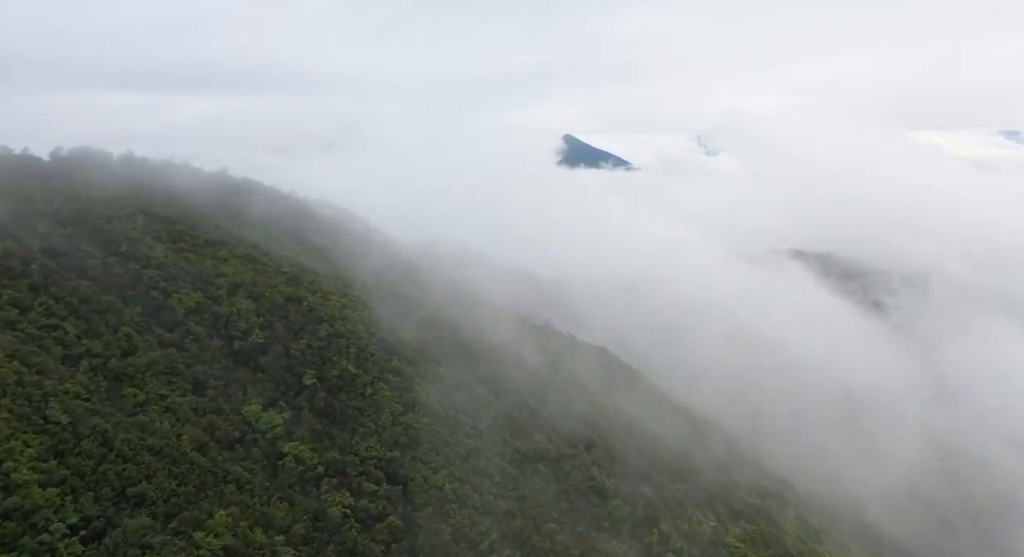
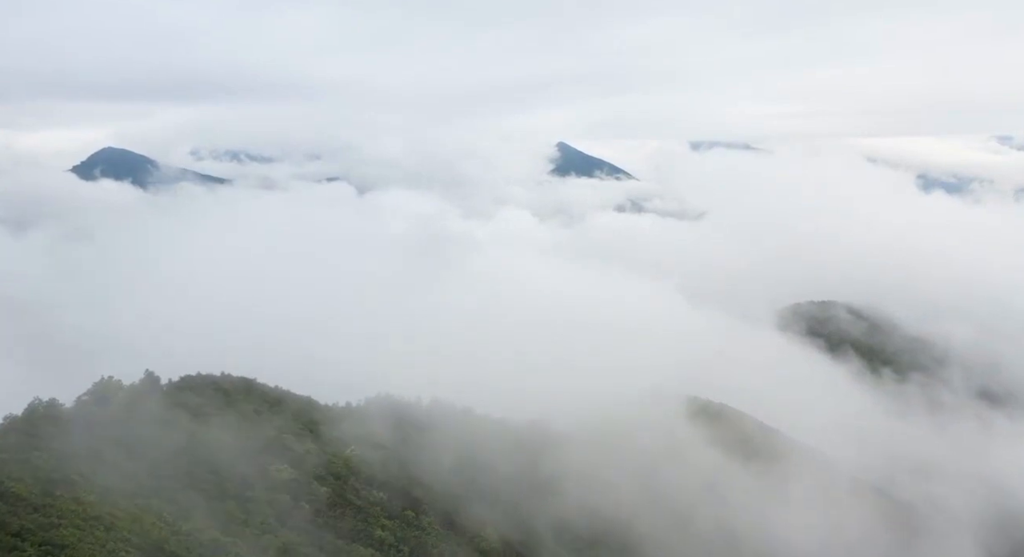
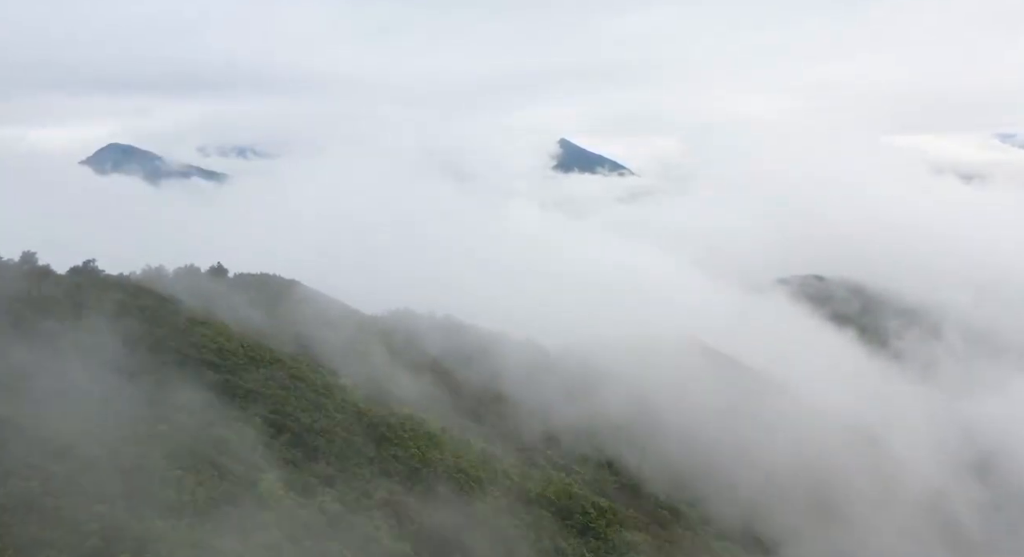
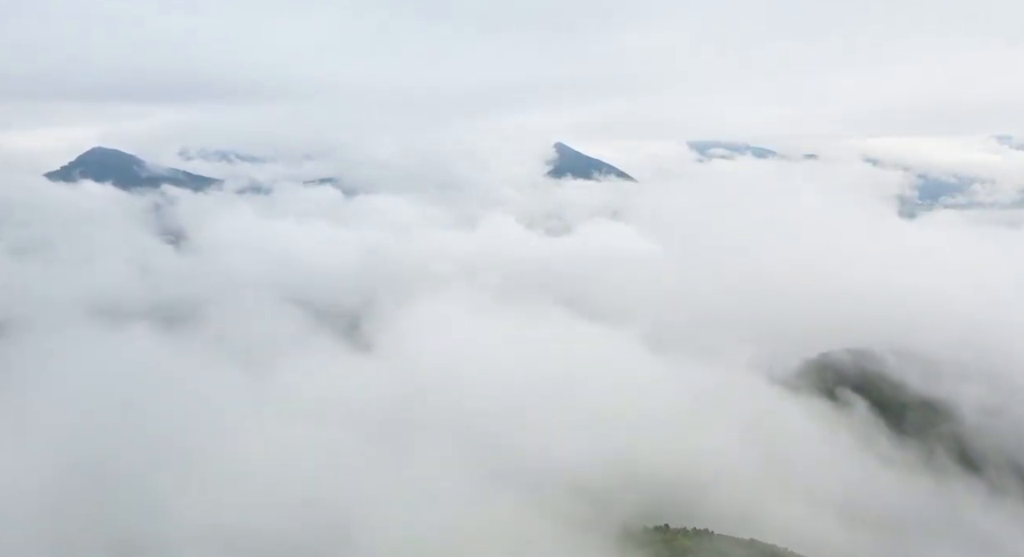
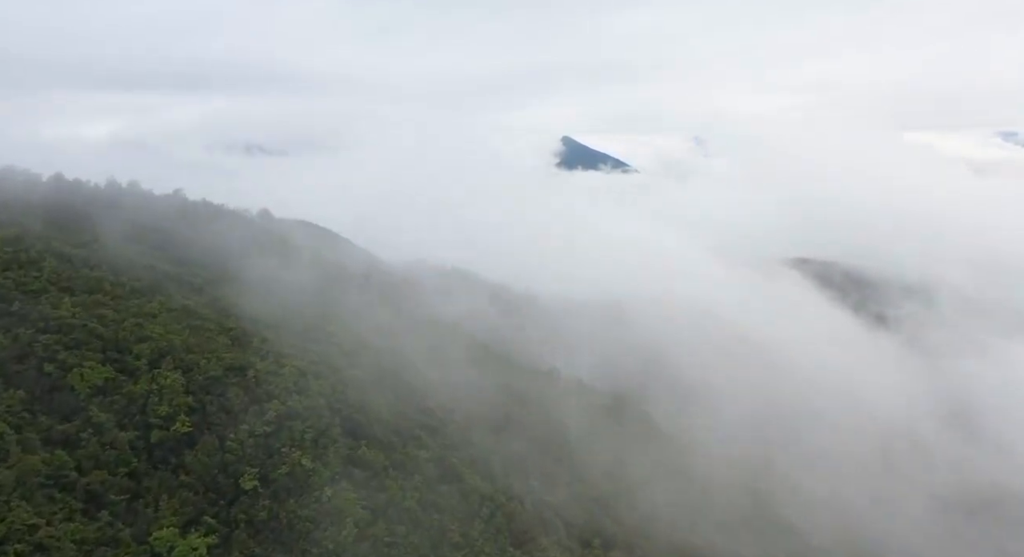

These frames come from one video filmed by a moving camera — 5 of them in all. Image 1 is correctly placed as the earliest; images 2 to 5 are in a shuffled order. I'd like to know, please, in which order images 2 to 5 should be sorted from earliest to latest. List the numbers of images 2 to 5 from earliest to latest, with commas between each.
5, 3, 2, 4
